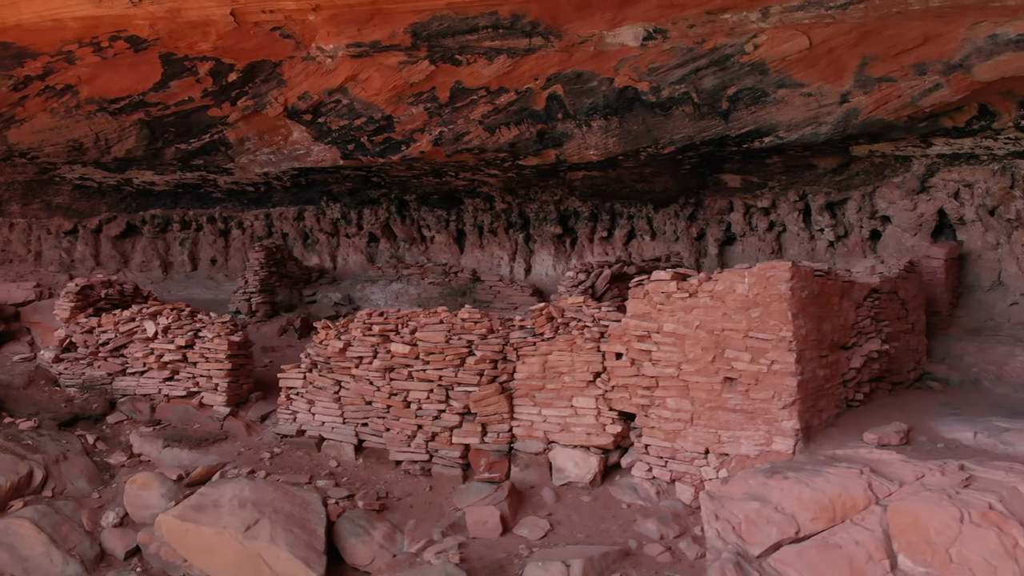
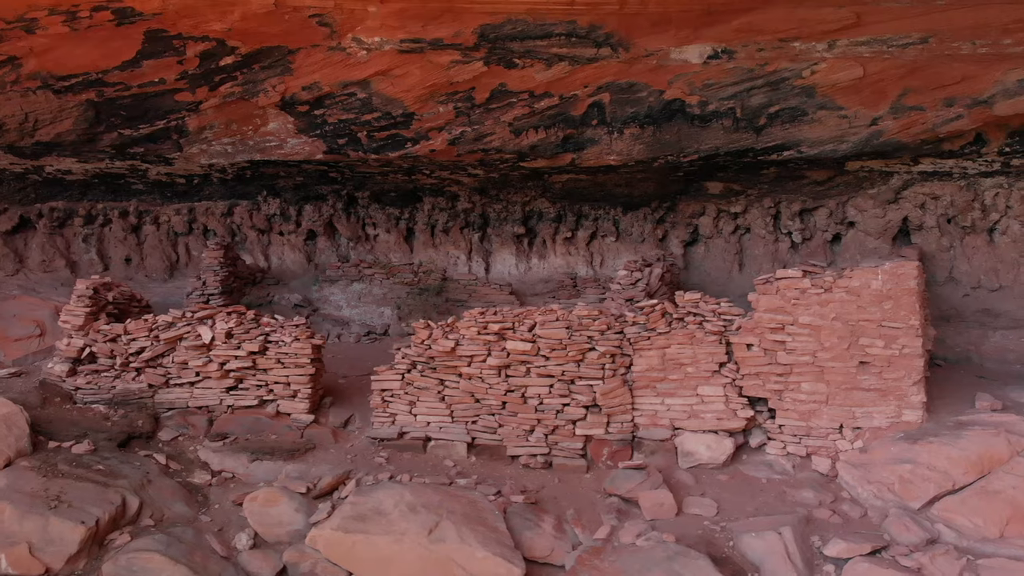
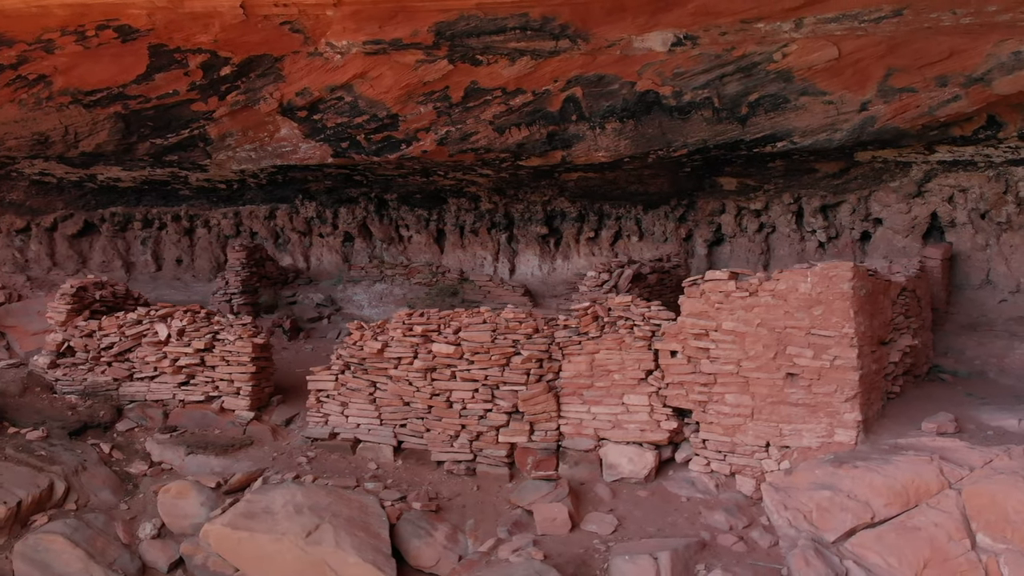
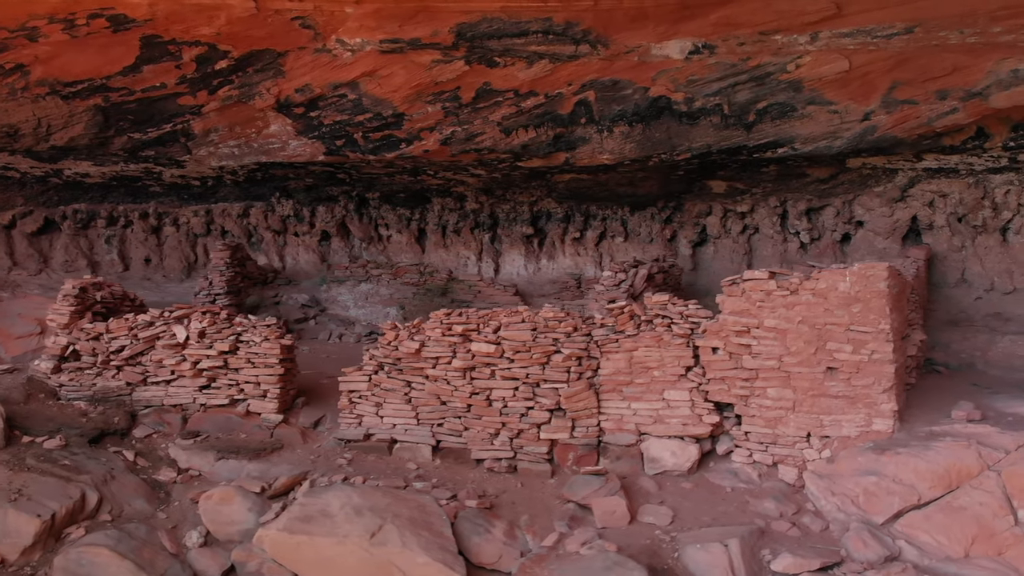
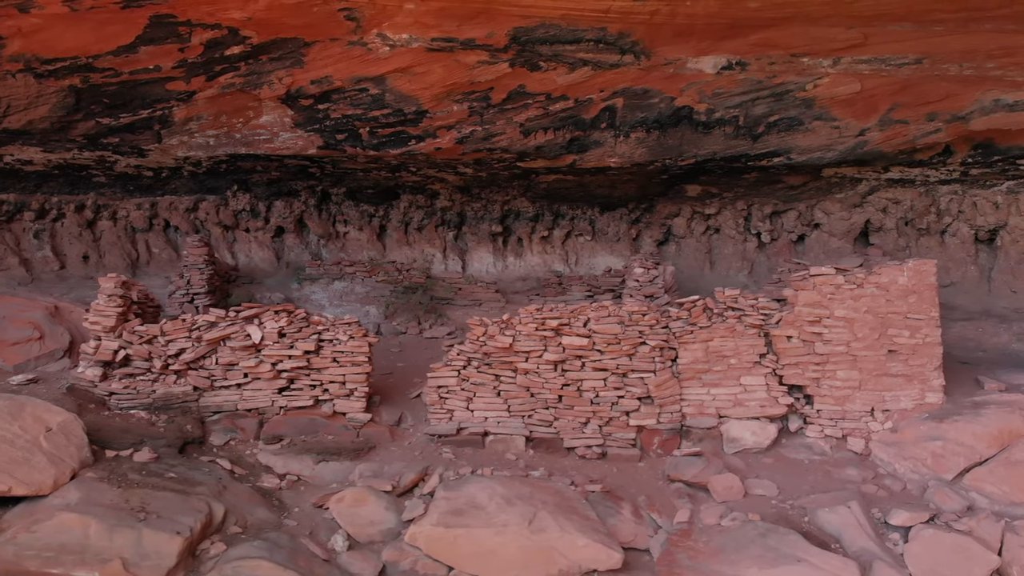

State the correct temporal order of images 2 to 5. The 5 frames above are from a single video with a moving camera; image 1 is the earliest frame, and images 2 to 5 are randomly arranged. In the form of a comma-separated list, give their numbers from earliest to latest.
3, 4, 2, 5
